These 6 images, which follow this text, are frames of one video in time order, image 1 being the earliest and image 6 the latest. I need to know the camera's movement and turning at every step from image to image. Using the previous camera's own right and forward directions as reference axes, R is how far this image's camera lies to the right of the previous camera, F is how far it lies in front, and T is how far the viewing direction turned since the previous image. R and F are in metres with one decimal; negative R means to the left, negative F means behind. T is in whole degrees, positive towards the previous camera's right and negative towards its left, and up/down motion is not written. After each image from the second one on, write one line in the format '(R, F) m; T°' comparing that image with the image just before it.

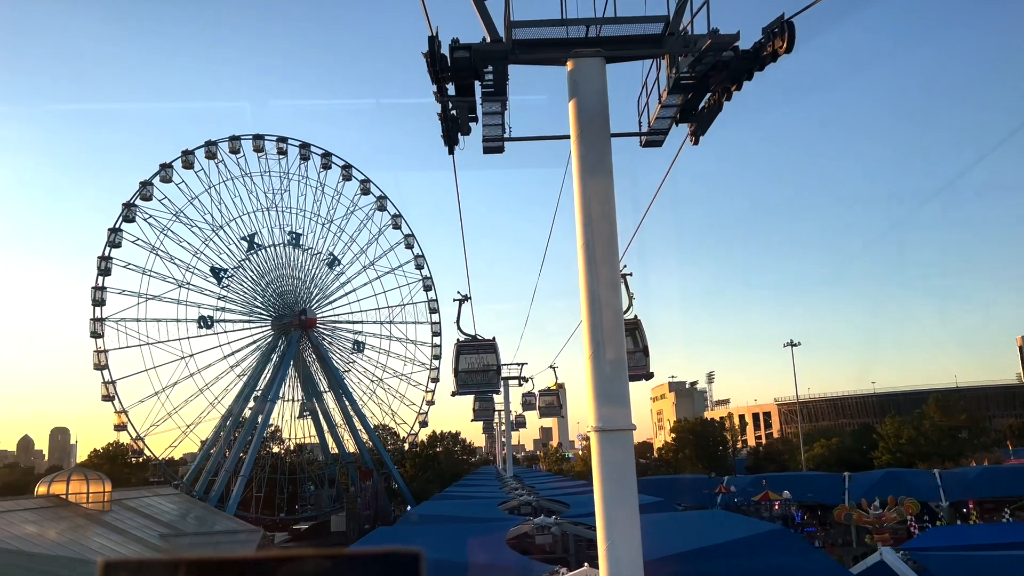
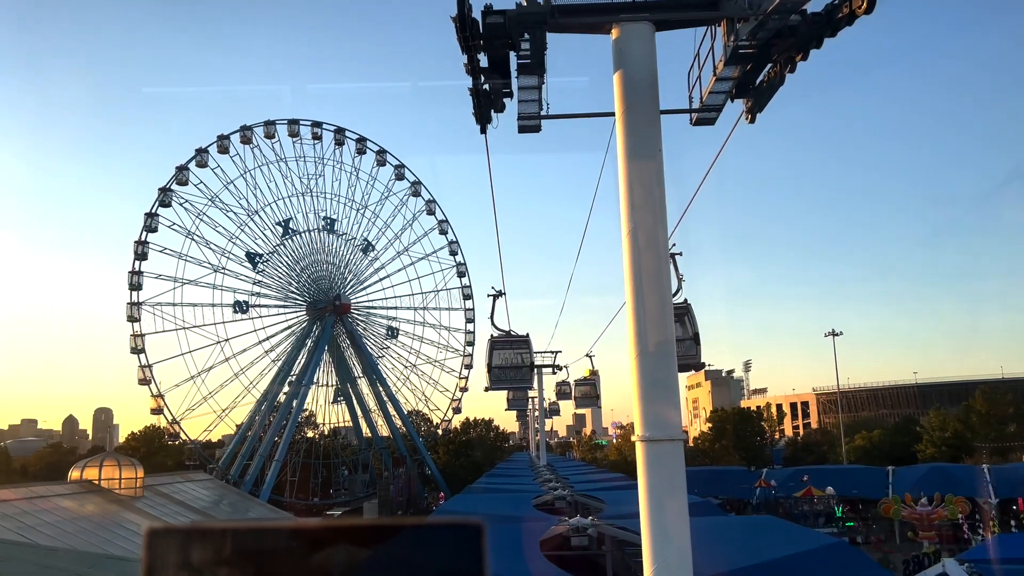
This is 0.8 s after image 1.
(0.0, +0.5) m; -2°
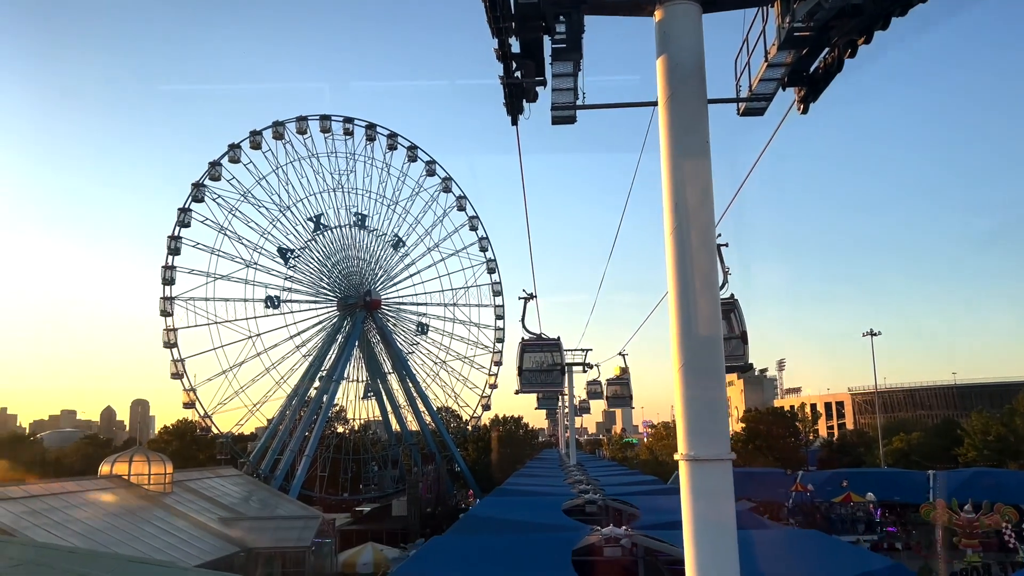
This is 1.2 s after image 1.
(0.0, +0.4) m; -2°
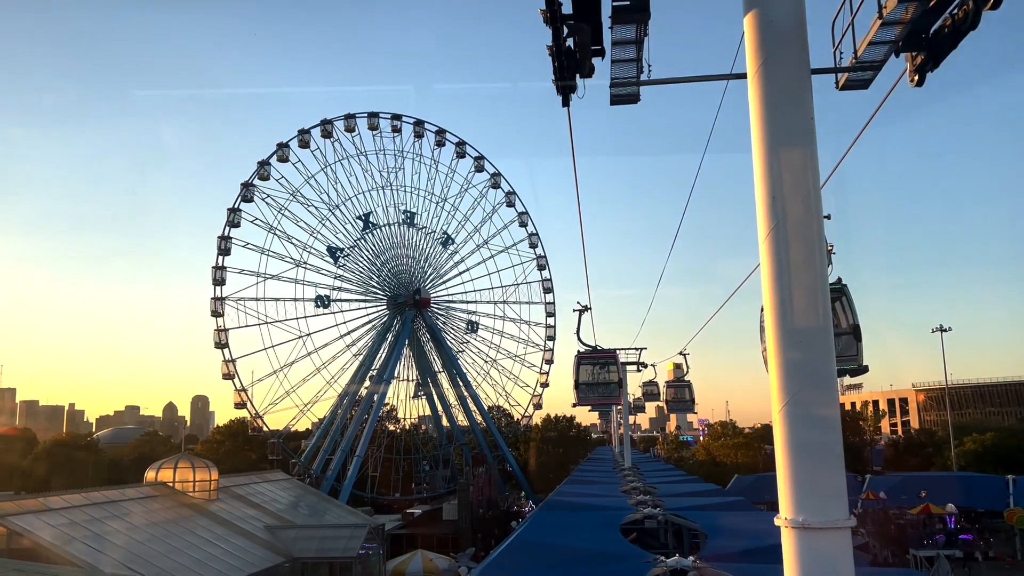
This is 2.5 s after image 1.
(0.0, +0.9) m; -3°
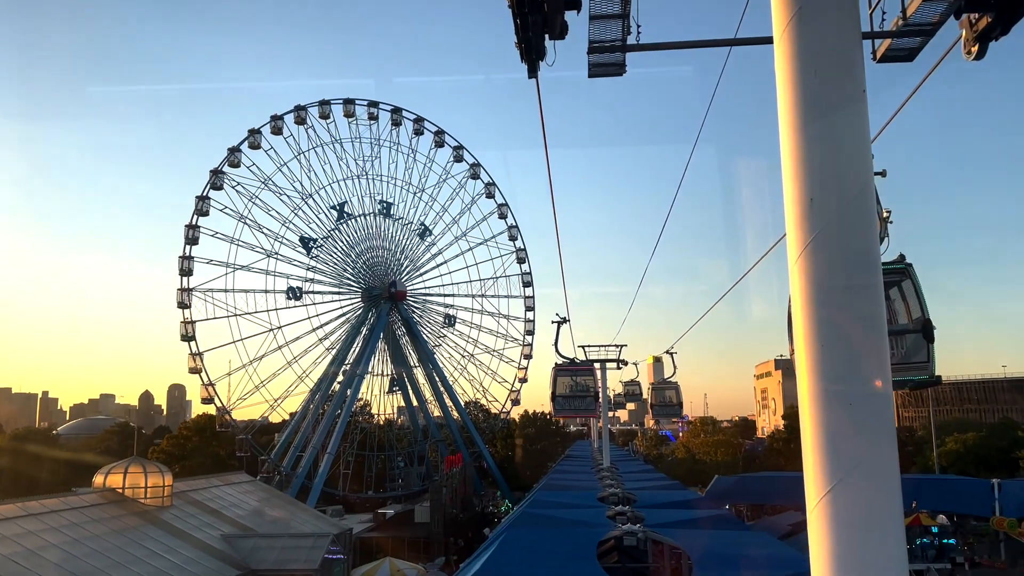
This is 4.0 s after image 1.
(+0.1, +1.1) m; +1°
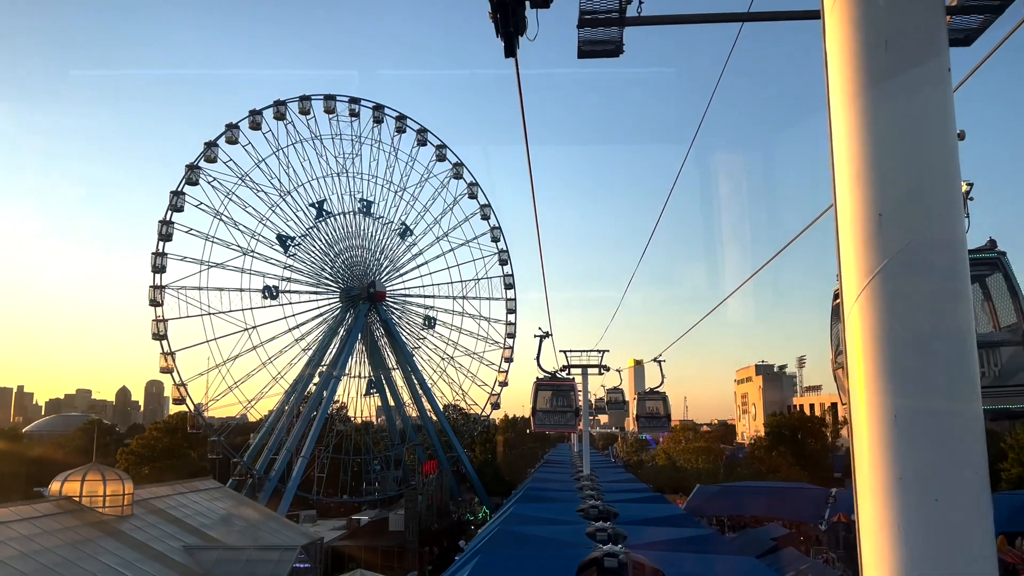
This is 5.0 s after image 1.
(0.0, +0.7) m; +1°
